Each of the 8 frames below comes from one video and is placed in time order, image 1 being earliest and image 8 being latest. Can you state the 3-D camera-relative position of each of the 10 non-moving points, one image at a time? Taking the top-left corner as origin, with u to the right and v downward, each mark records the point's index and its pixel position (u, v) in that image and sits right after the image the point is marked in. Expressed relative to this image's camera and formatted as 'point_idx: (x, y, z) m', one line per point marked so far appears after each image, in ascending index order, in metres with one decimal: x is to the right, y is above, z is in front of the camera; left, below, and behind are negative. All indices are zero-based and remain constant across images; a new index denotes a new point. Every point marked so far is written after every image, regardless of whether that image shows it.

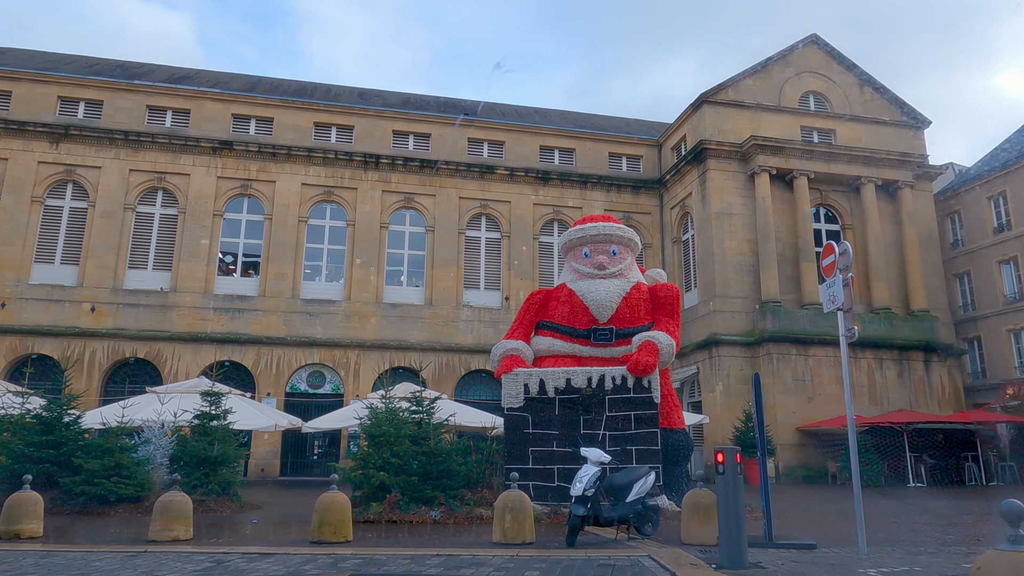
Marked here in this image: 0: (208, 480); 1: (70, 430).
0: (-5.5, -3.5, +13.1) m
1: (-7.8, -2.5, +12.6) m
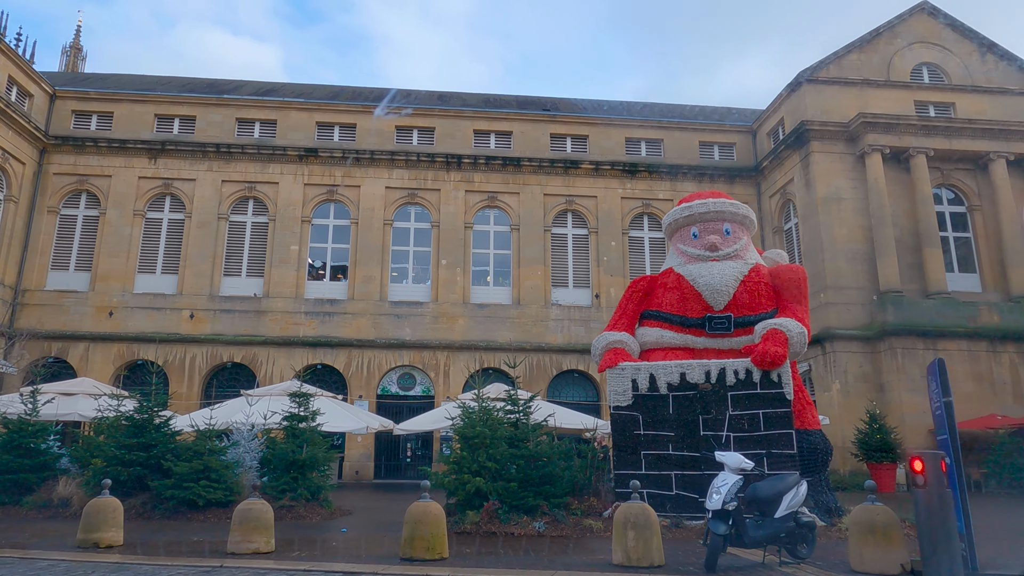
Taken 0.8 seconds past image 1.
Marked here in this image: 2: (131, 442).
0: (-3.8, -3.5, +12.8) m
1: (-6.2, -2.5, +12.5) m
2: (-6.6, -2.6, +12.3) m
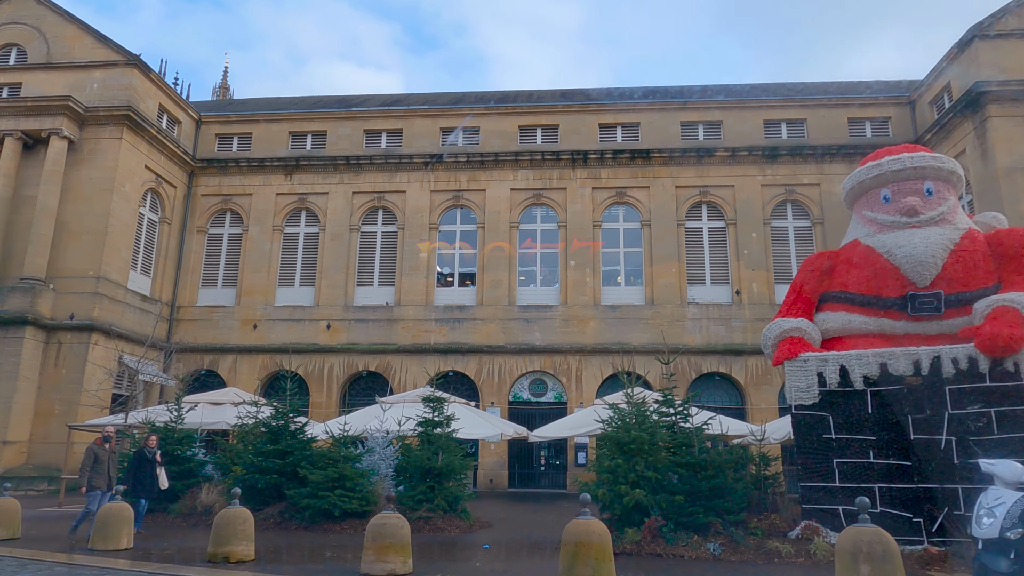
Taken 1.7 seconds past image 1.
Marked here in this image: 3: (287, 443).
0: (-1.3, -3.5, +12.2) m
1: (-3.7, -2.6, +12.4) m
2: (-4.2, -2.7, +12.3) m
3: (-3.9, -2.7, +12.3) m
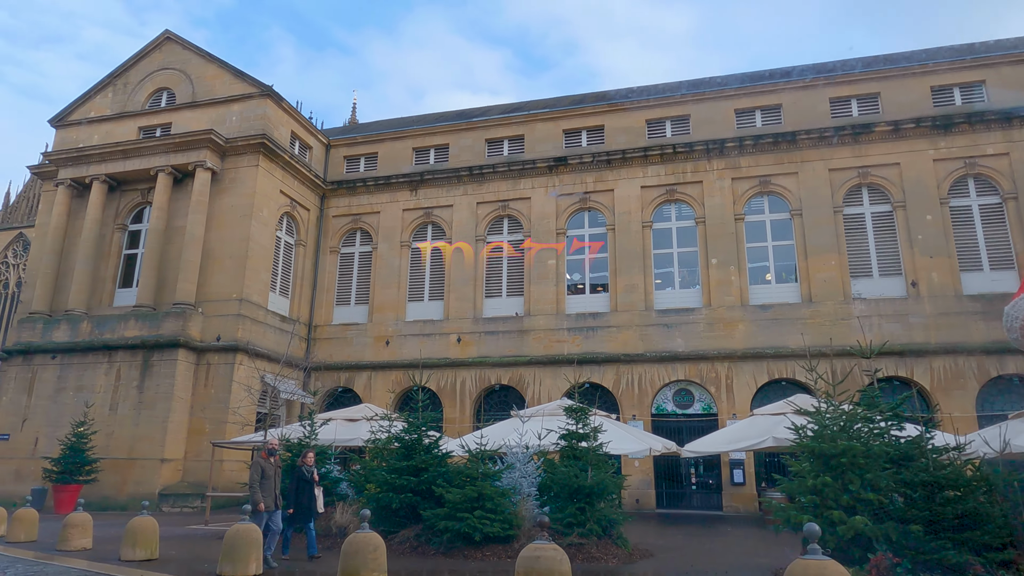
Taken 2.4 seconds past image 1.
0: (+1.1, -3.4, +10.9) m
1: (-1.3, -2.7, +11.5) m
2: (-1.8, -2.8, +11.4) m
3: (-1.4, -2.7, +11.4) m
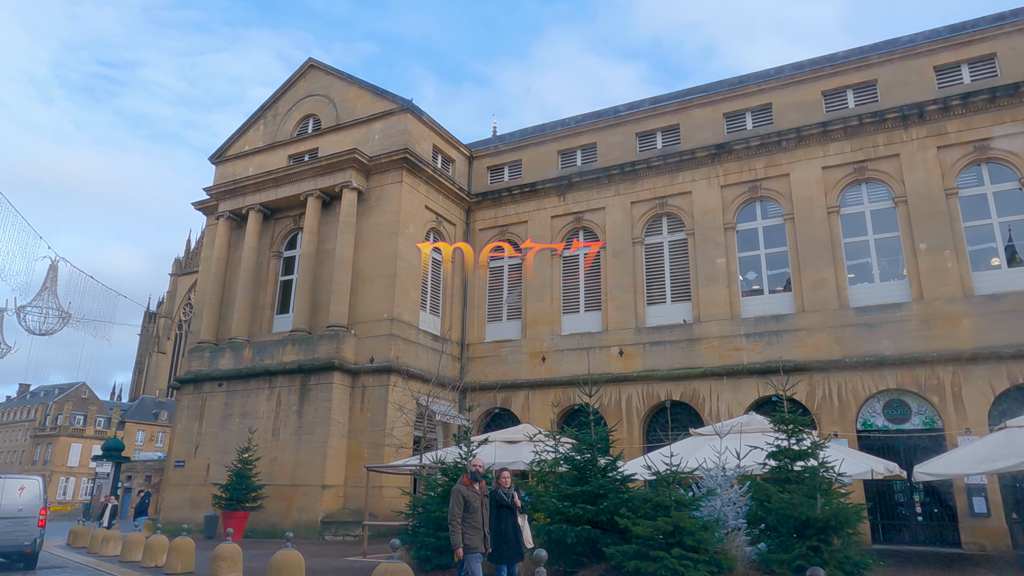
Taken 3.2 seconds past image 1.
0: (+3.6, -3.1, +8.4) m
1: (+1.3, -2.5, +9.5) m
2: (+0.8, -2.7, +9.5) m
3: (+1.1, -2.6, +9.4) m
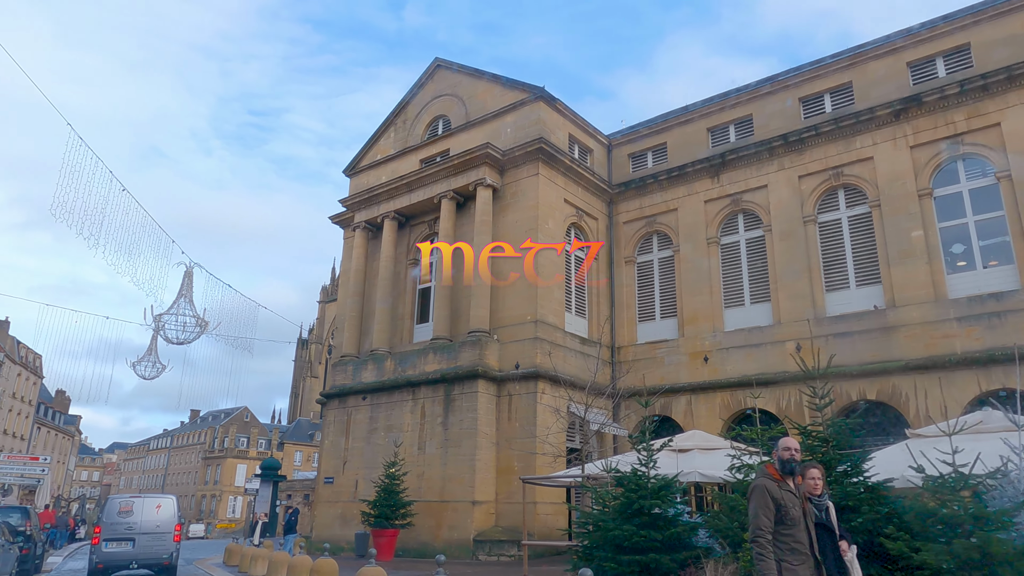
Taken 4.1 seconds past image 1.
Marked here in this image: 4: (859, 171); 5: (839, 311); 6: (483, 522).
0: (+5.4, -2.4, +5.6) m
1: (+3.4, -2.0, +7.1) m
2: (+2.9, -2.2, +7.2) m
3: (+3.2, -2.0, +7.1) m
4: (+9.5, +3.2, +19.8) m
5: (+8.8, -0.6, +19.2) m
6: (-0.7, -6.0, +18.4) m
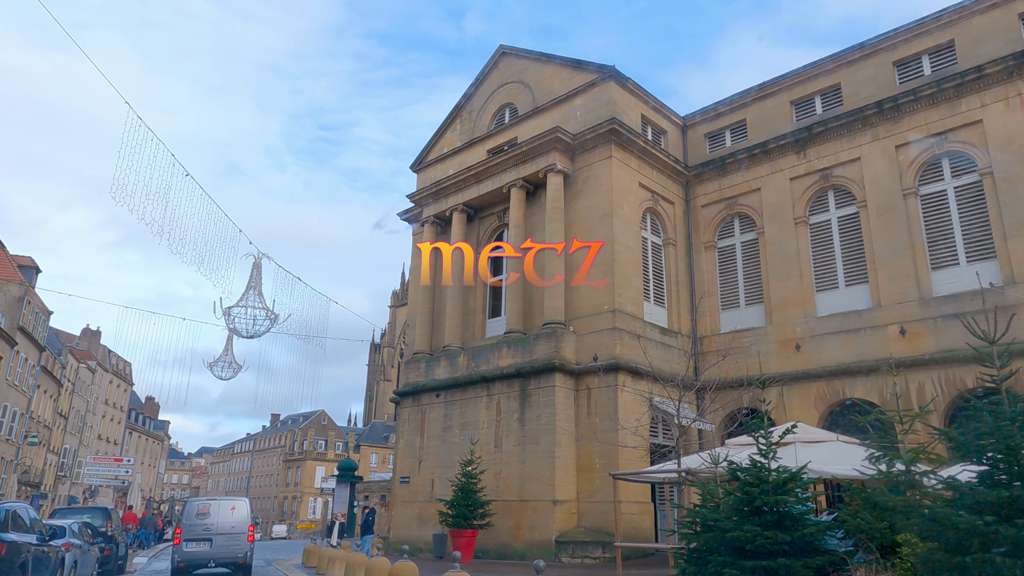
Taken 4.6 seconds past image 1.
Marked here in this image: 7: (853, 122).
0: (+6.1, -2.0, +4.3) m
1: (+4.2, -1.6, +6.0) m
2: (+3.8, -1.8, +6.1) m
3: (+4.0, -1.6, +6.0) m
4: (+11.4, +3.8, +18.0) m
5: (+10.6, 0.0, +17.5) m
6: (+1.3, -5.7, +17.5) m
7: (+9.3, +4.5, +19.7) m
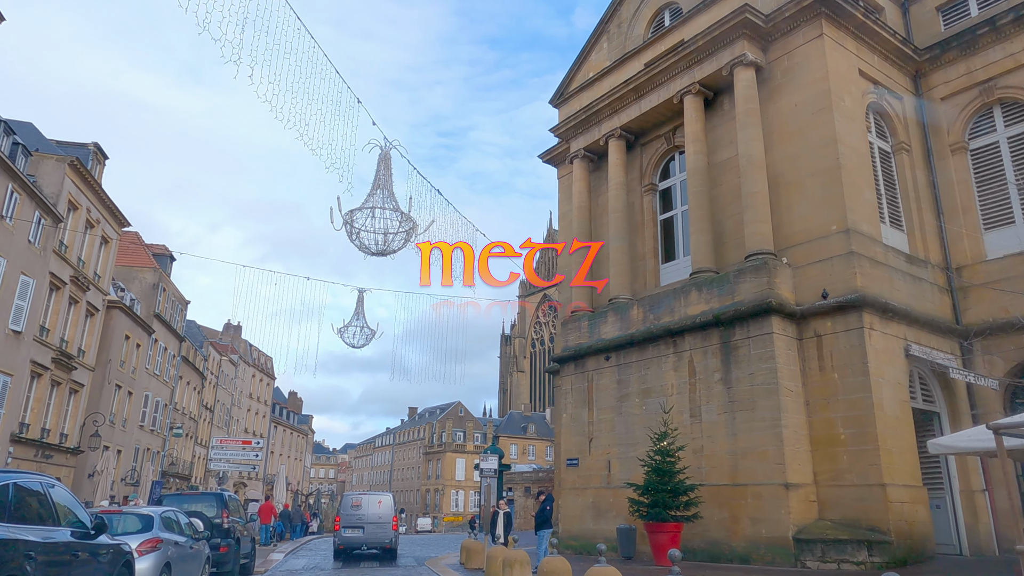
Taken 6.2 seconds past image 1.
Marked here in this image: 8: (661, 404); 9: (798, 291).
0: (+7.5, -0.2, -1.0) m
1: (+5.9, +0.1, +1.1) m
2: (+5.5, -0.1, +1.3) m
3: (+5.8, 0.0, +1.1) m
4: (+14.7, +6.0, +11.7) m
5: (+14.1, +2.1, +11.3) m
6: (+5.2, -4.1, +12.9) m
7: (+13.0, +6.6, +13.7) m
8: (+3.3, -2.5, +15.7) m
9: (+5.8, 0.0, +14.6) m
